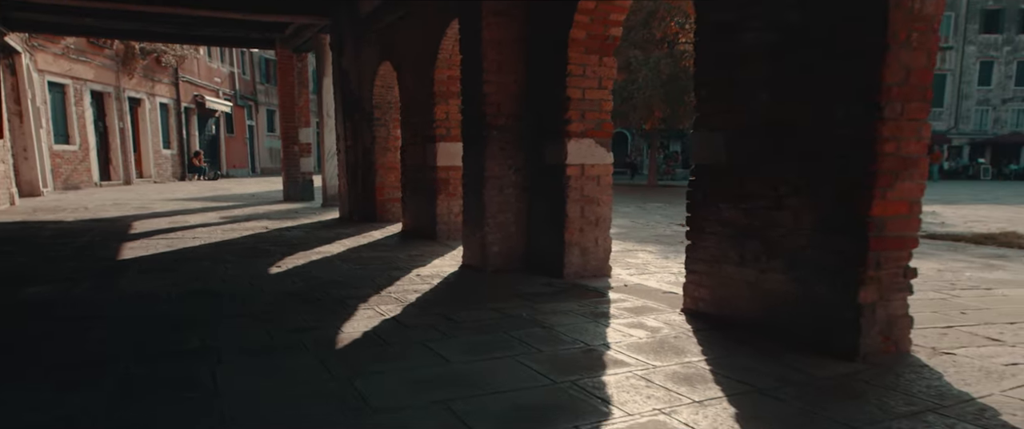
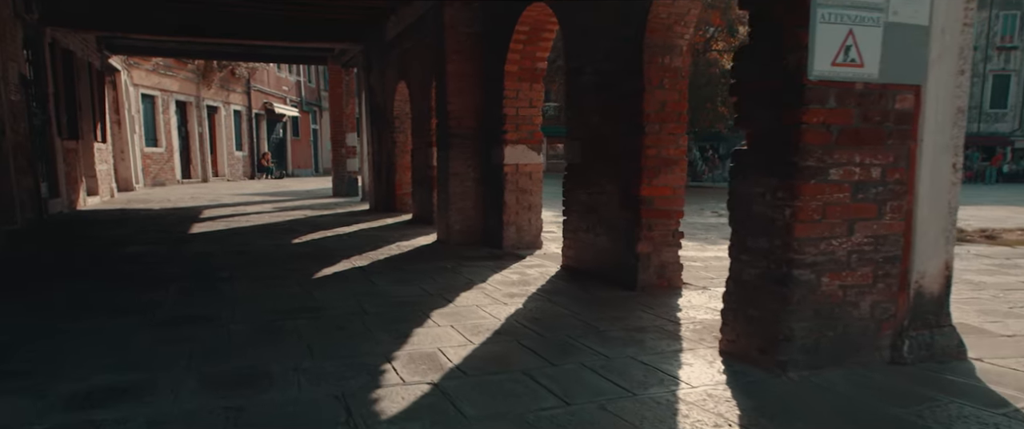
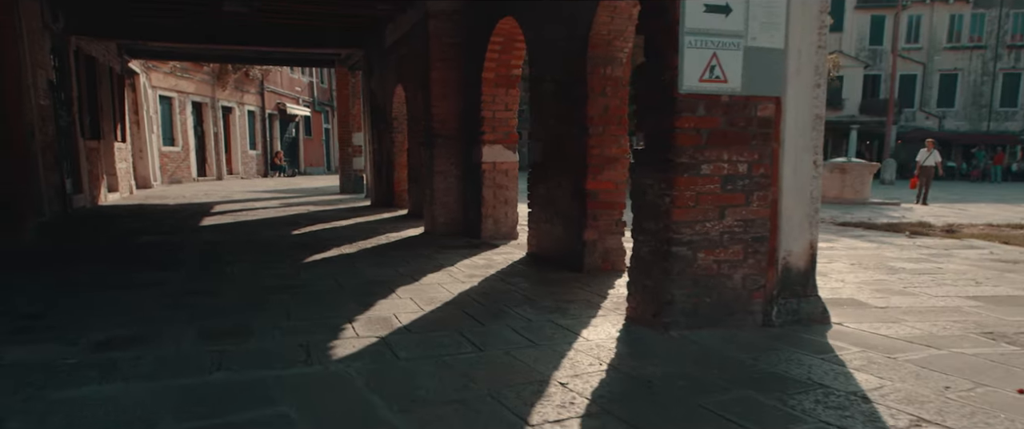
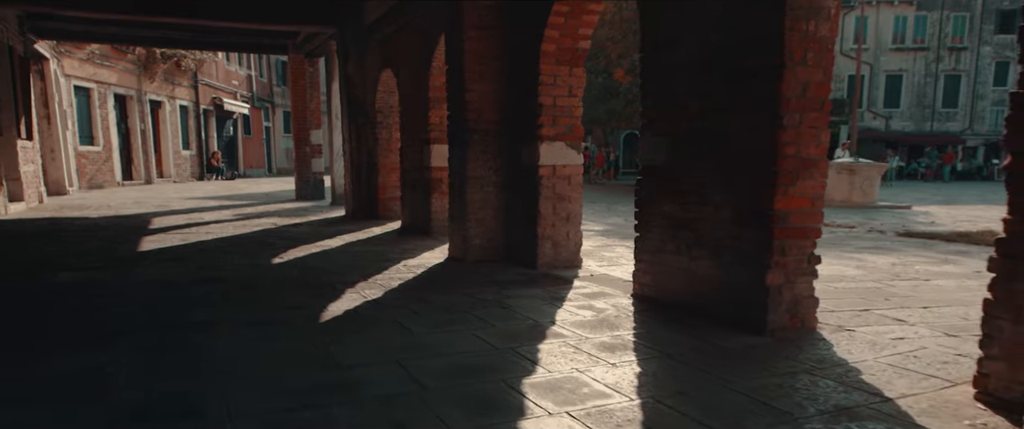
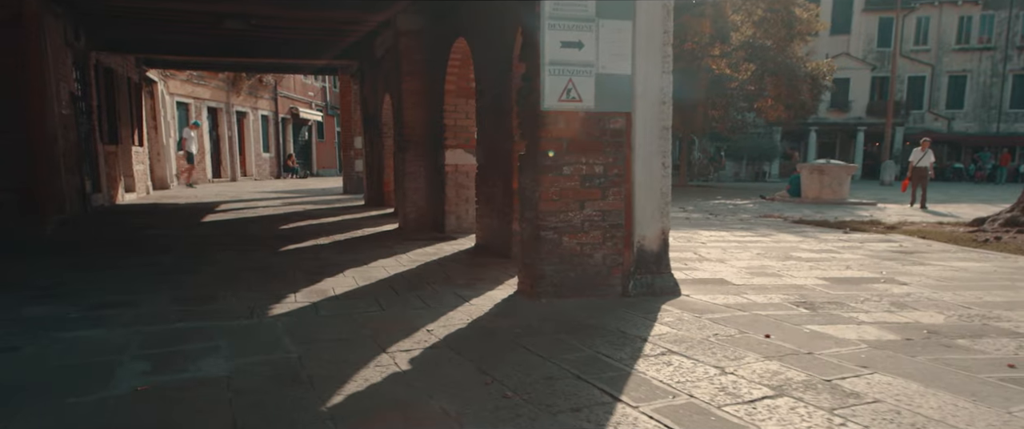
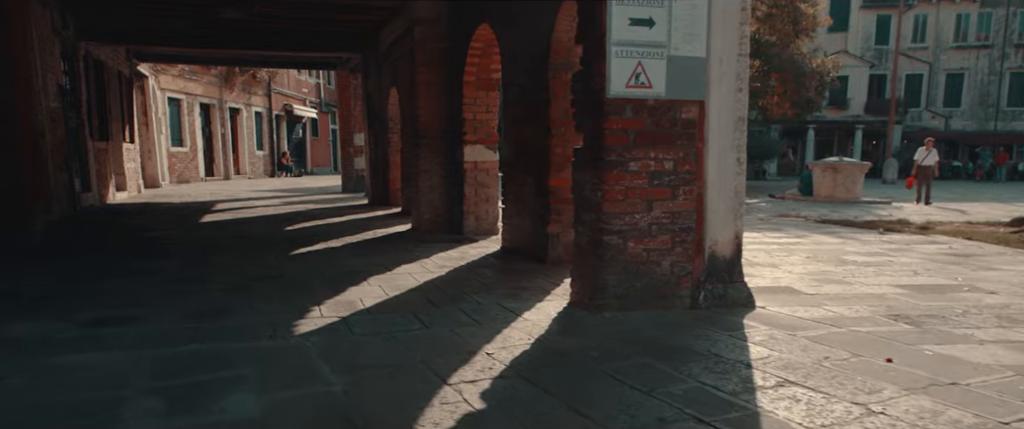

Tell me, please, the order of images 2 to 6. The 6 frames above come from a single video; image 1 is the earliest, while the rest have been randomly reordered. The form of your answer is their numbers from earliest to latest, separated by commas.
4, 2, 3, 6, 5
